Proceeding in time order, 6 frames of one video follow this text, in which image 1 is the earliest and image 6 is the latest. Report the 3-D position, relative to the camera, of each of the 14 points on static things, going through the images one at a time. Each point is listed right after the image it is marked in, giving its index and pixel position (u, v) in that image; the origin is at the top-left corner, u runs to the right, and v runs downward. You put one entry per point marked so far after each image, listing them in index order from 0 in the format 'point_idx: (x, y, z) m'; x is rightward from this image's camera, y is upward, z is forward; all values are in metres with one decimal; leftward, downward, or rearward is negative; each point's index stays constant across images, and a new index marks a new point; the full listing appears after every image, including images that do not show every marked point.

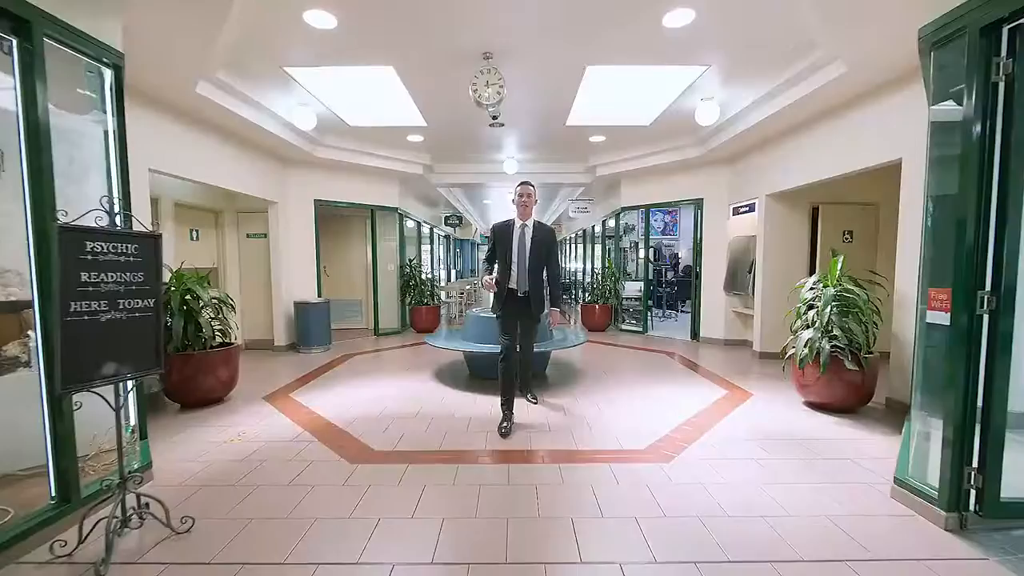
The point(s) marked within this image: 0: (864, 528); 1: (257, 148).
0: (+1.8, -1.2, +2.0) m
1: (-3.7, +2.0, +5.2) m
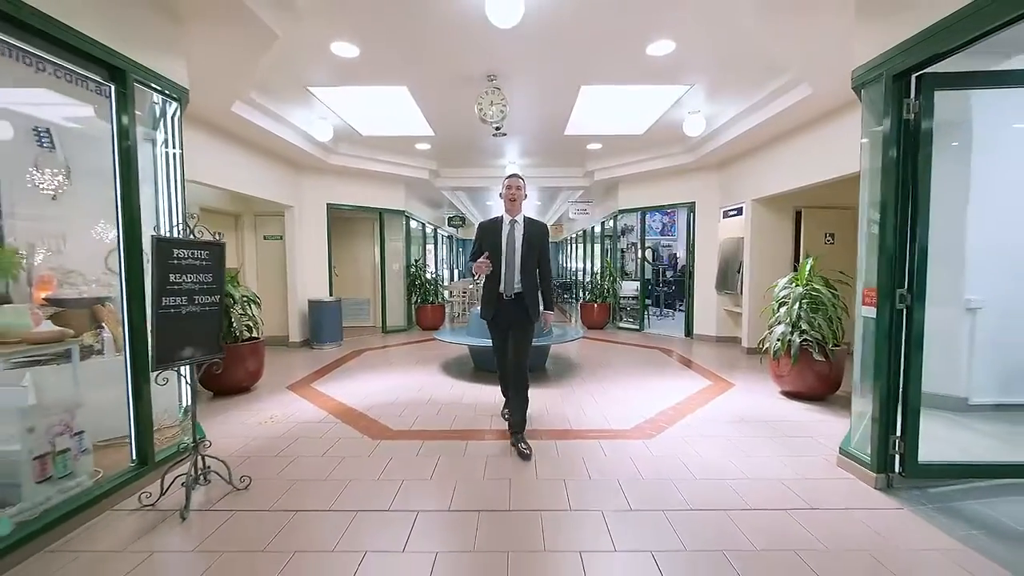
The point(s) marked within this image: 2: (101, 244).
0: (+1.9, -1.2, +2.3) m
1: (-3.6, +2.0, +5.6) m
2: (-2.7, +0.3, +2.5) m
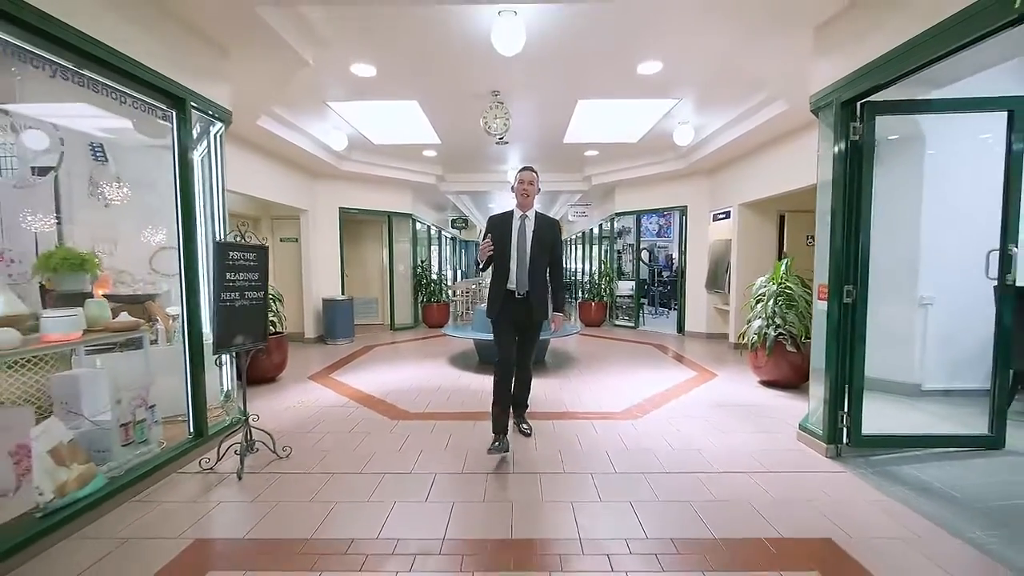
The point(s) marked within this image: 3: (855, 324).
0: (+1.9, -1.2, +2.7) m
1: (-3.6, +2.1, +6.0) m
2: (-2.6, +0.3, +2.8) m
3: (+2.4, -0.3, +2.6) m
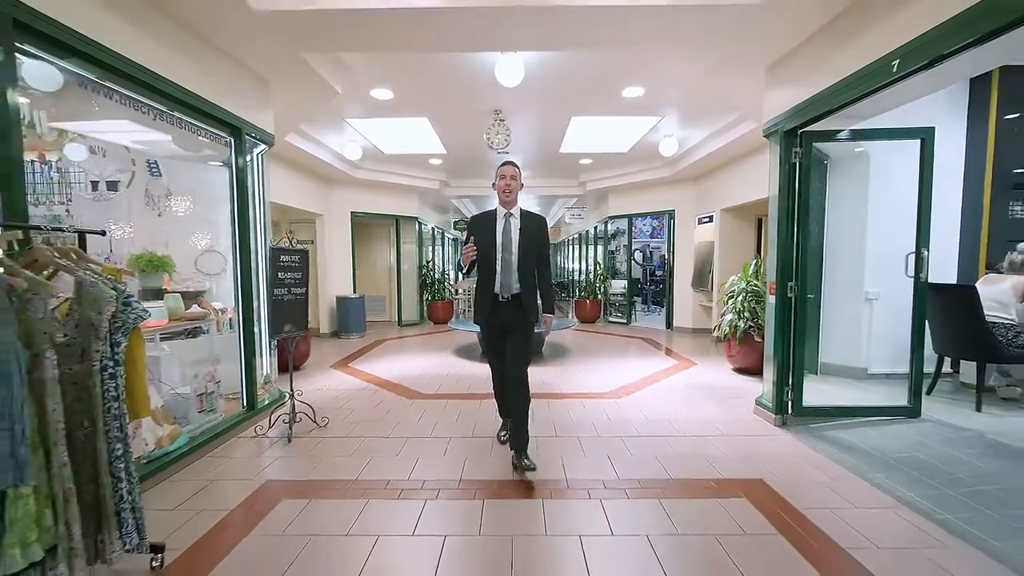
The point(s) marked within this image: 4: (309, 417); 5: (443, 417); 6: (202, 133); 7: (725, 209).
0: (+1.9, -1.2, +3.2) m
1: (-3.6, +2.1, +6.5) m
2: (-2.6, +0.3, +3.4) m
3: (+2.4, -0.2, +3.1) m
4: (-1.9, -1.2, +3.4) m
5: (-0.7, -1.2, +3.5) m
6: (-2.6, +1.3, +3.1) m
7: (+3.8, +1.4, +6.5) m
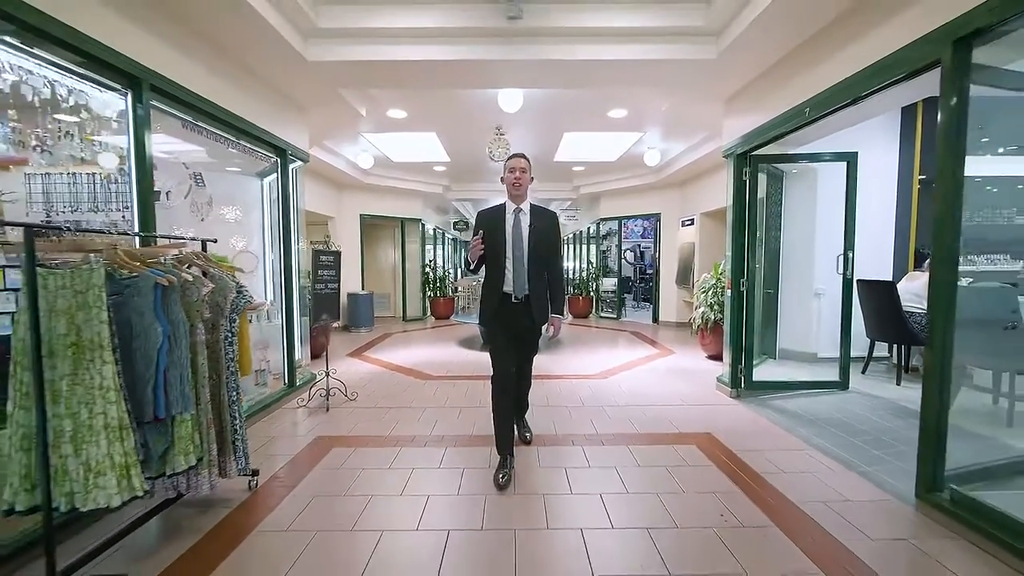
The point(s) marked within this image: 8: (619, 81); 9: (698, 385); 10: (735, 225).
0: (+1.9, -1.1, +3.9) m
1: (-3.6, +2.1, +7.1) m
2: (-2.6, +0.4, +3.9) m
3: (+2.4, -0.2, +3.8) m
4: (-1.9, -1.1, +4.0) m
5: (-0.7, -1.2, +4.1) m
6: (-2.6, +1.4, +3.7) m
7: (+3.7, +1.5, +7.2) m
8: (+1.0, +2.0, +3.5) m
9: (+2.1, -1.1, +4.2) m
10: (+2.3, +0.6, +3.8) m
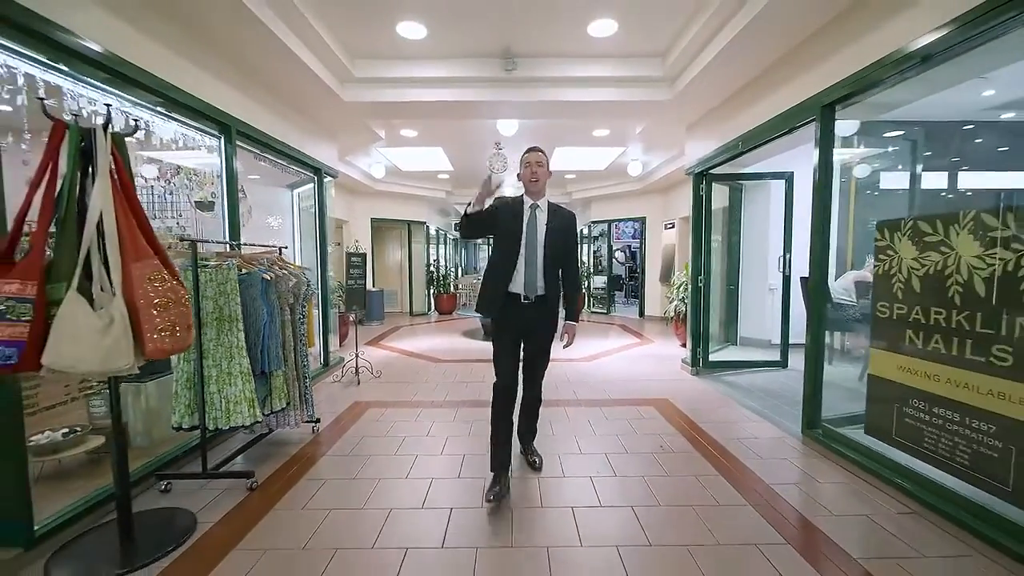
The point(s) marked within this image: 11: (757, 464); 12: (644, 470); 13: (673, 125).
0: (+1.9, -1.1, +4.7) m
1: (-3.7, +2.2, +7.9) m
2: (-2.7, +0.4, +4.7) m
3: (+2.4, -0.1, +4.5) m
4: (-1.9, -1.1, +4.8) m
5: (-0.7, -1.1, +4.9) m
6: (-2.7, +1.4, +4.5) m
7: (+3.7, +1.5, +8.0) m
8: (+1.0, +2.0, +4.3) m
9: (+2.1, -1.1, +4.9) m
10: (+2.3, +0.7, +4.6) m
11: (+1.8, -1.3, +2.6) m
12: (+0.9, -1.3, +2.6) m
13: (+2.1, +2.2, +4.9) m
